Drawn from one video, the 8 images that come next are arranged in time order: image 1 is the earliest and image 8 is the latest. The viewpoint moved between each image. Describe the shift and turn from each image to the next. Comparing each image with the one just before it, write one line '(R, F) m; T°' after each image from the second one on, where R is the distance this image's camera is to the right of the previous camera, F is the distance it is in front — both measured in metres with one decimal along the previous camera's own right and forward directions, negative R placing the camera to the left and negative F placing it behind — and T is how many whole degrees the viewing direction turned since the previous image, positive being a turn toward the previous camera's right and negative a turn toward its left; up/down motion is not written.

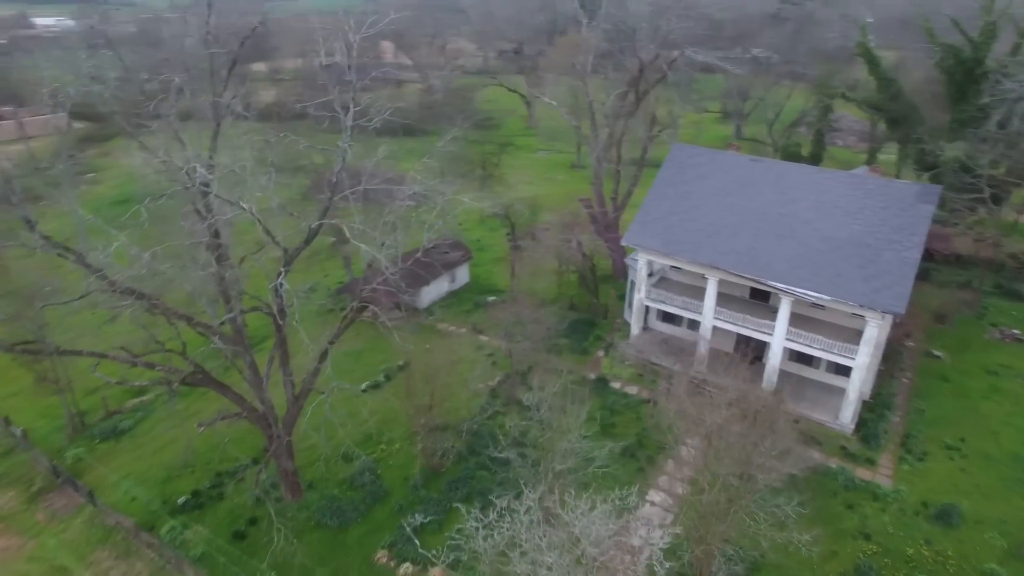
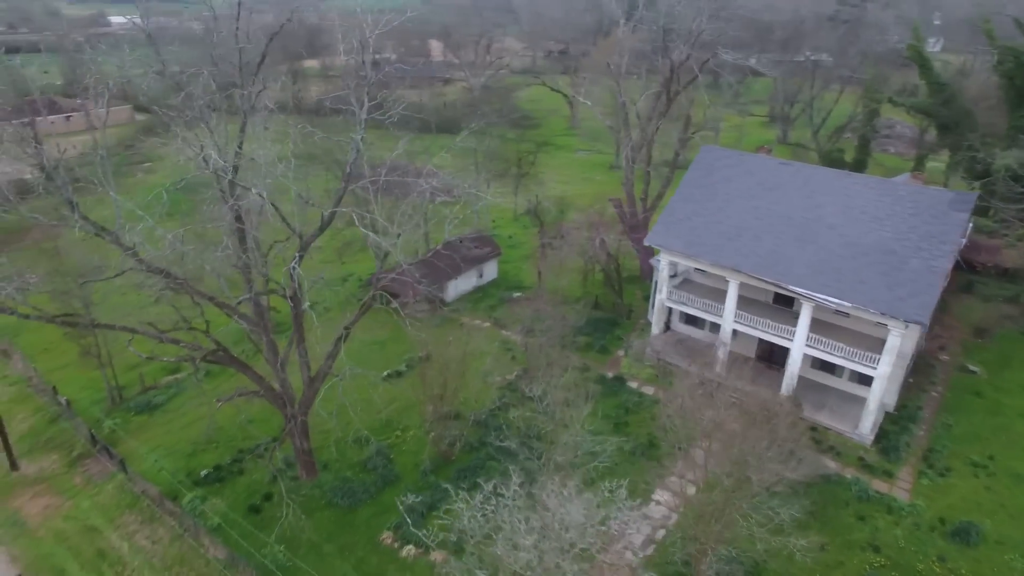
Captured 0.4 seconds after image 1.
(+1.0, -0.3) m; -4°
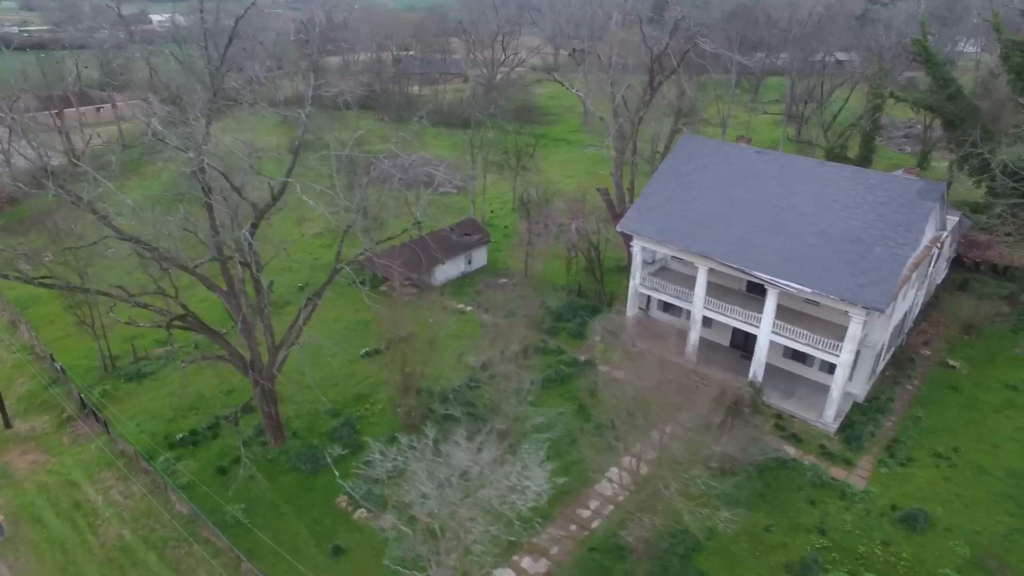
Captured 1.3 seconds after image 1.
(+2.2, -0.5) m; -3°
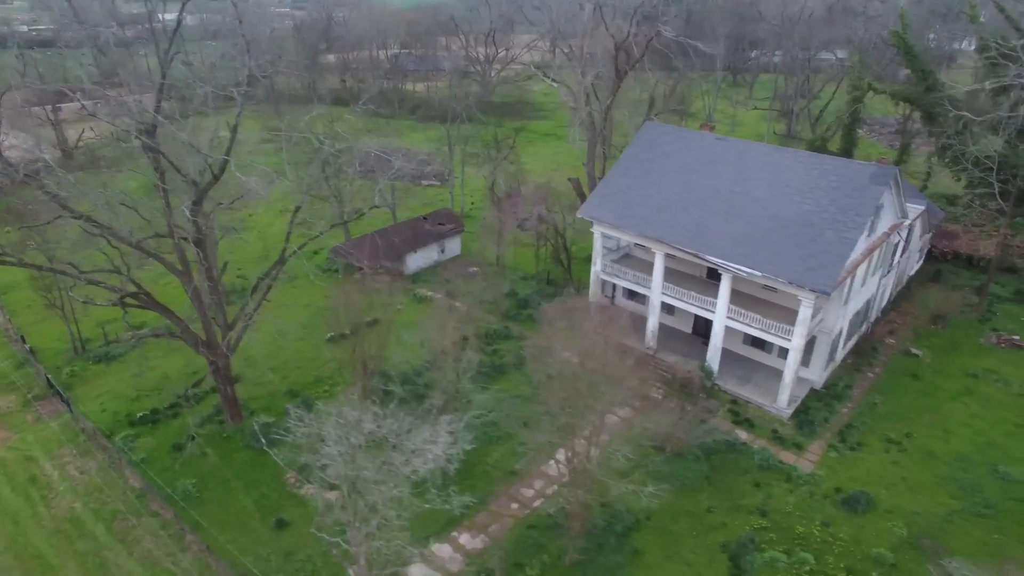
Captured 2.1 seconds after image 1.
(+1.8, -0.2) m; -1°
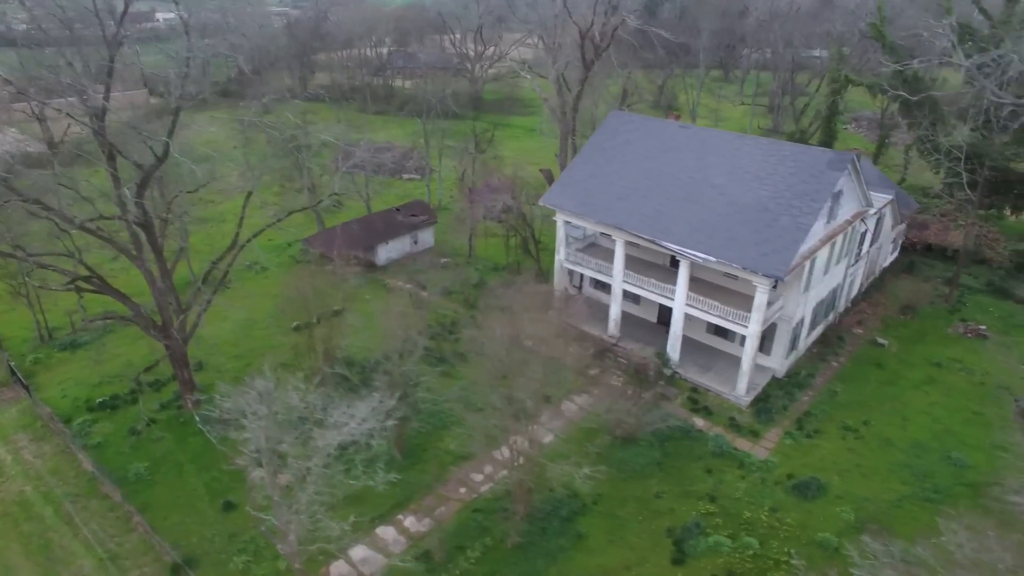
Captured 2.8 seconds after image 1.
(+1.5, 0.0) m; 0°
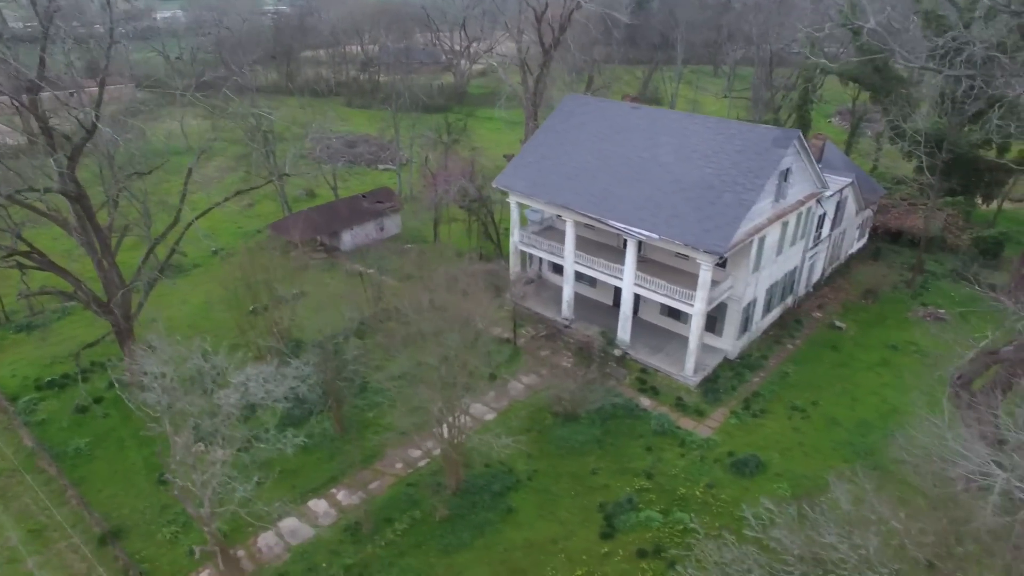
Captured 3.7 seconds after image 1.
(+1.9, +0.1) m; 0°
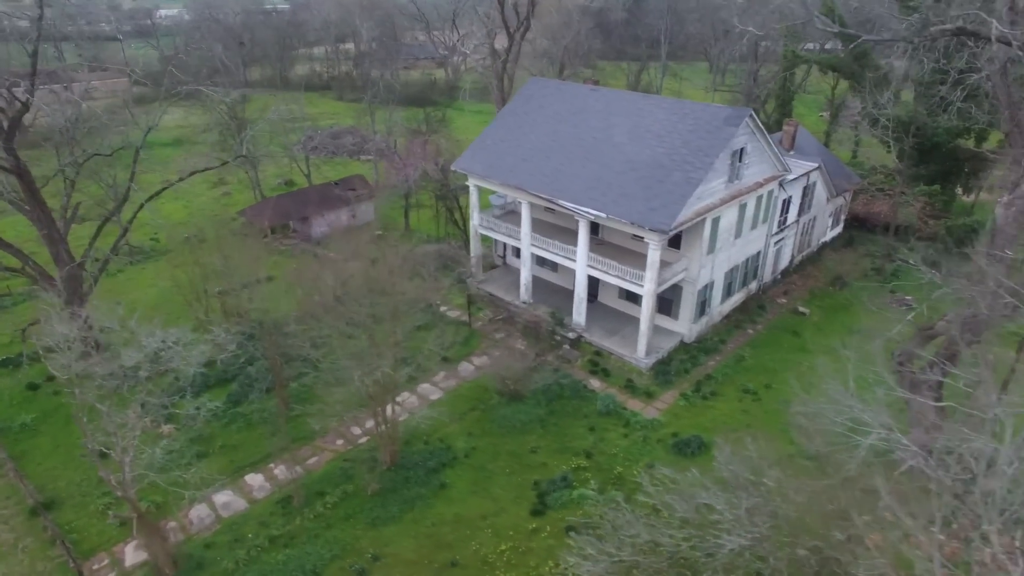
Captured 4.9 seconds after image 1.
(+1.9, +0.1) m; -1°
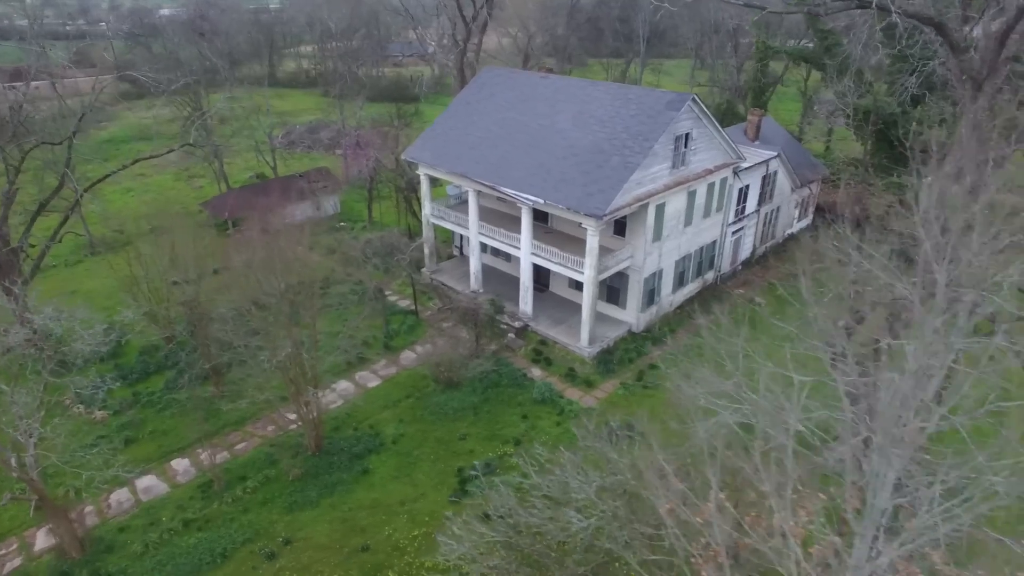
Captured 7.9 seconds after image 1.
(+2.1, +0.3) m; -1°
